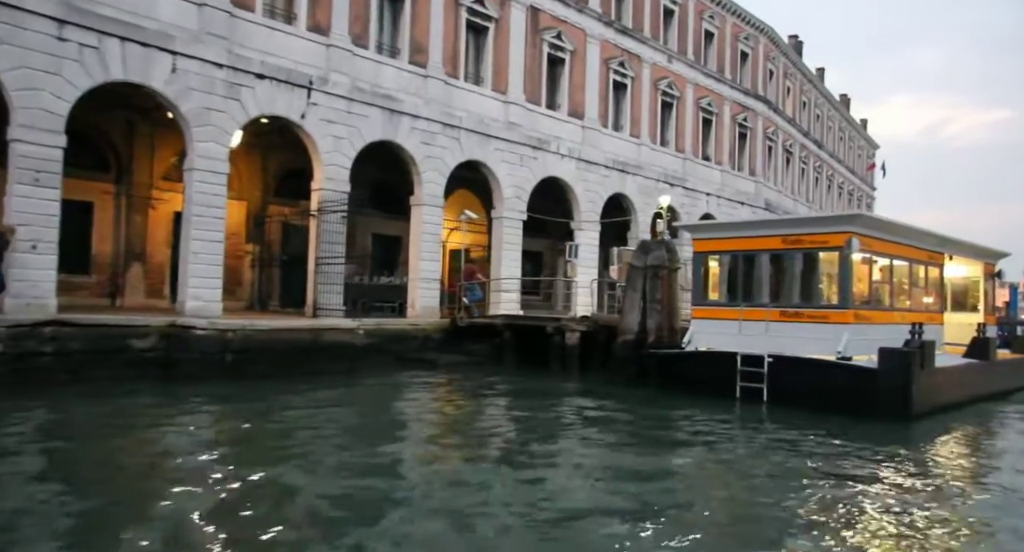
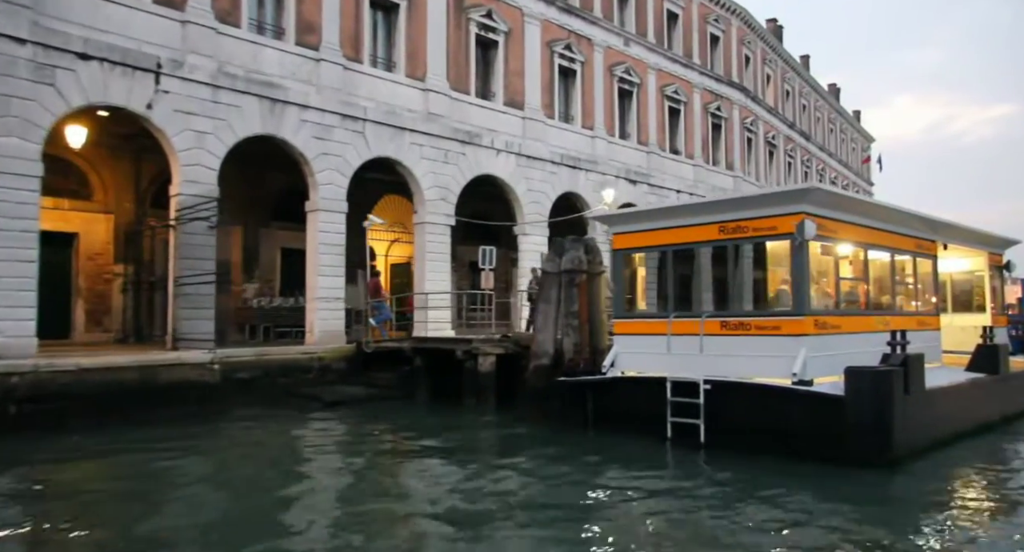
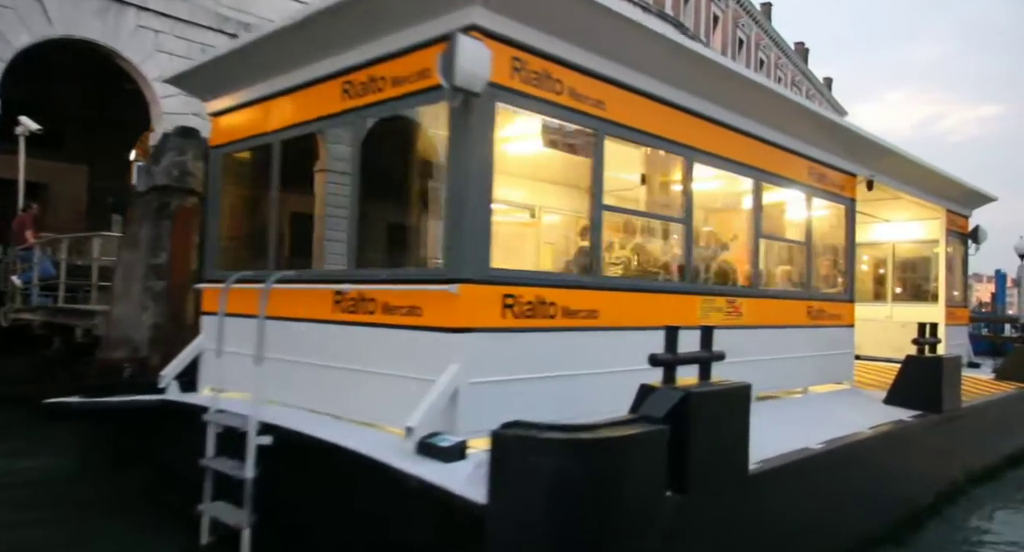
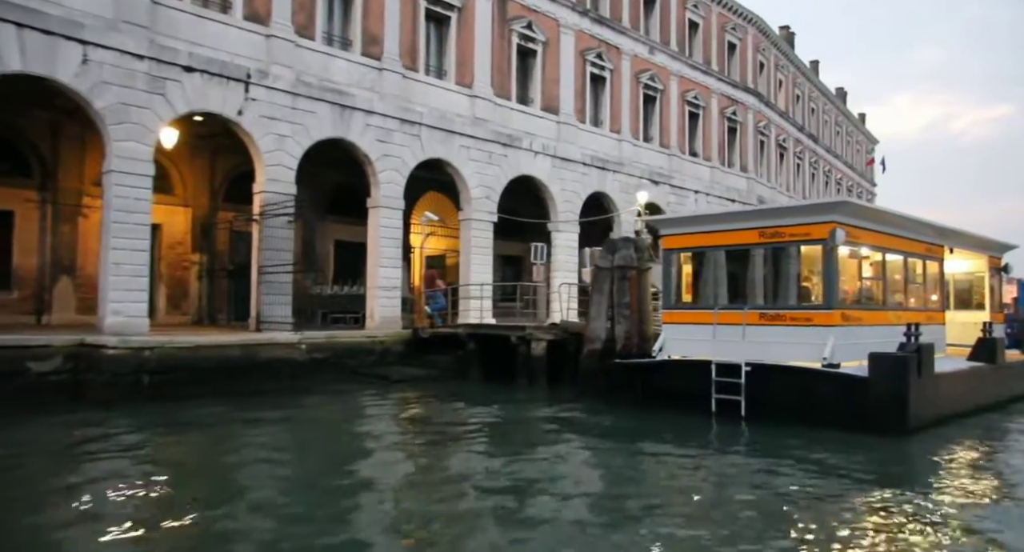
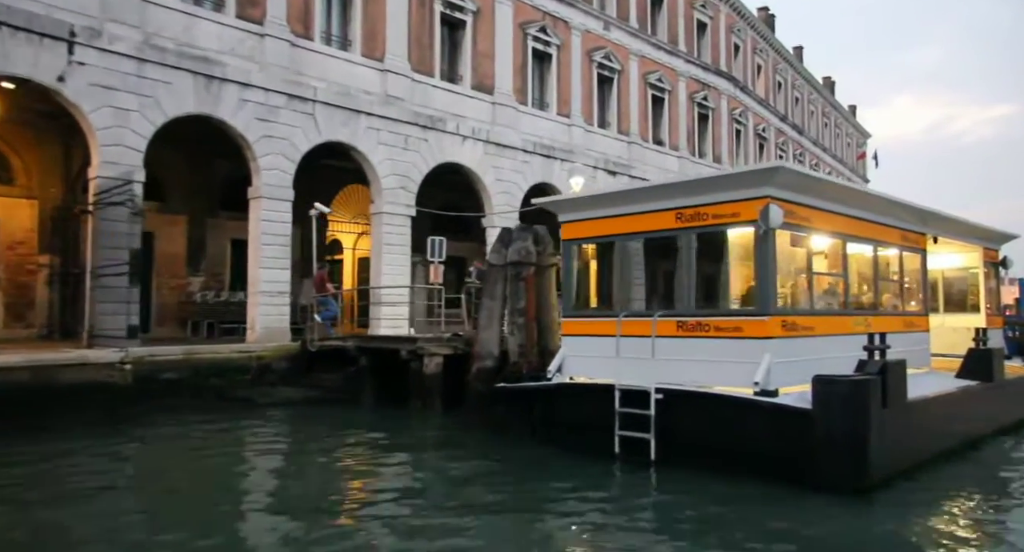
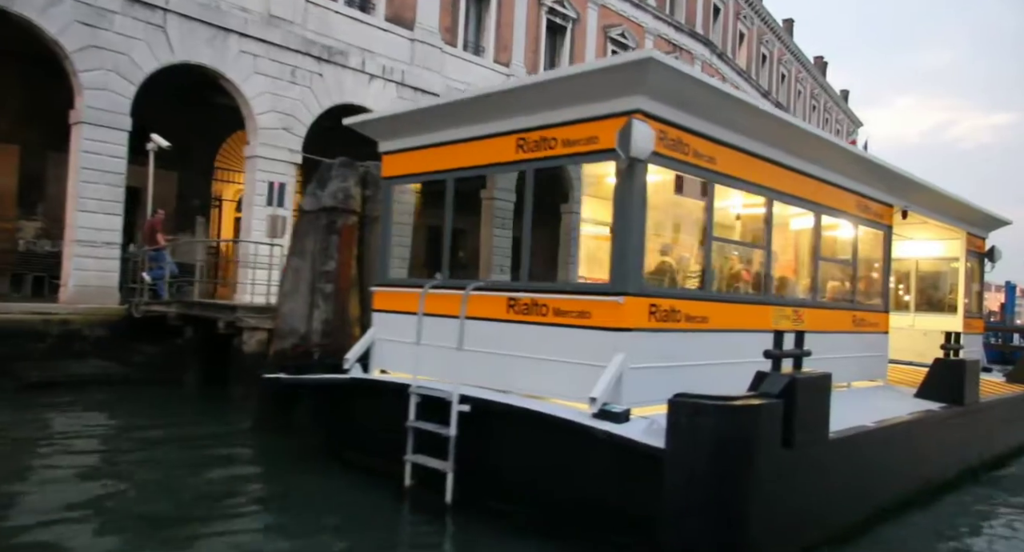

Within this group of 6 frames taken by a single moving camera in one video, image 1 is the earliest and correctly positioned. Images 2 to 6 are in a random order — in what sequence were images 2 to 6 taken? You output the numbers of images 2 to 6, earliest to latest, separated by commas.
4, 2, 5, 6, 3
